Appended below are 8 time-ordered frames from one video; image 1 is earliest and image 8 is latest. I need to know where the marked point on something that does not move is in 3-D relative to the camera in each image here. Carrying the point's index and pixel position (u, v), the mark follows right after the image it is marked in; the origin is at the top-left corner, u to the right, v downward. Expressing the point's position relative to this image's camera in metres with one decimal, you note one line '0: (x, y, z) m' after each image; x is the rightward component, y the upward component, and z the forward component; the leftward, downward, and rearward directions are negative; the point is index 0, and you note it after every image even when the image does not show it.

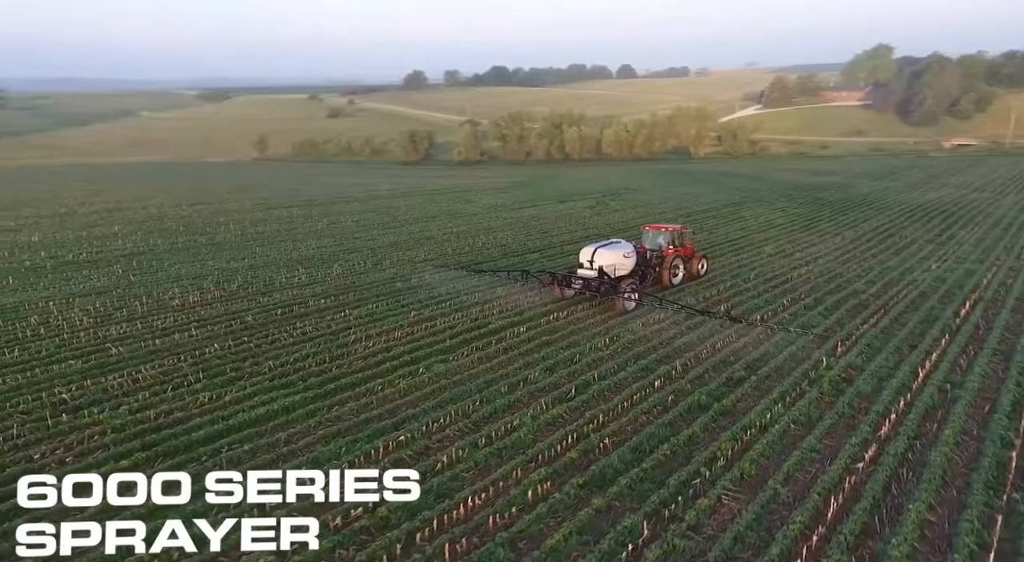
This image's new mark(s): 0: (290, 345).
0: (-3.7, -1.0, +12.4) m
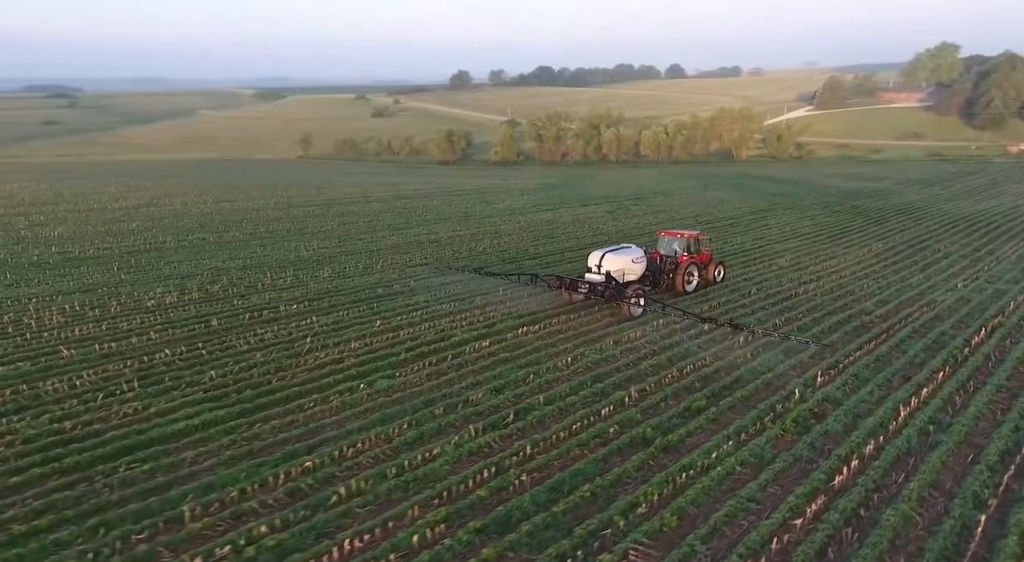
0: (-4.3, -1.2, +11.9) m
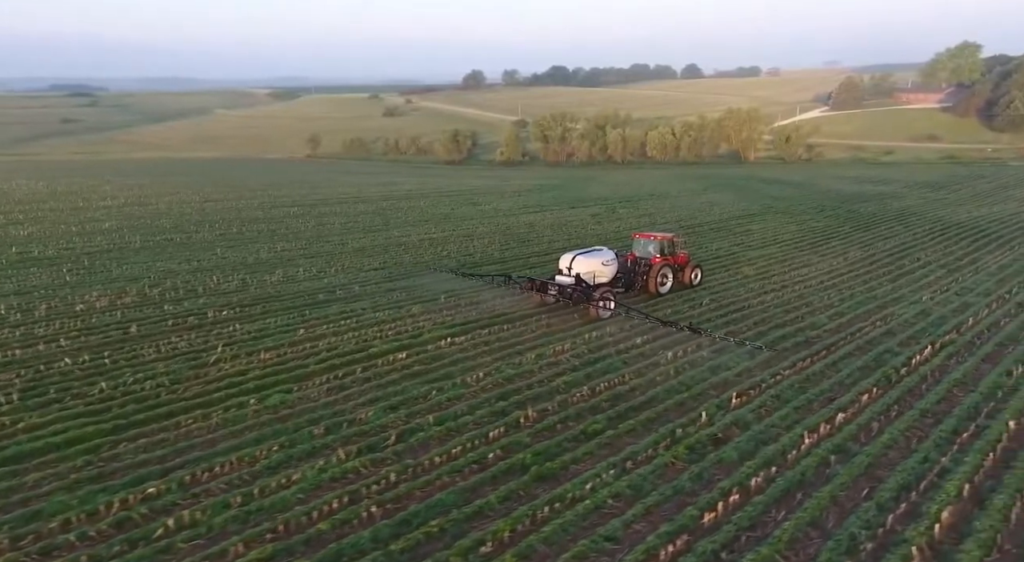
0: (-5.7, -1.3, +11.5) m
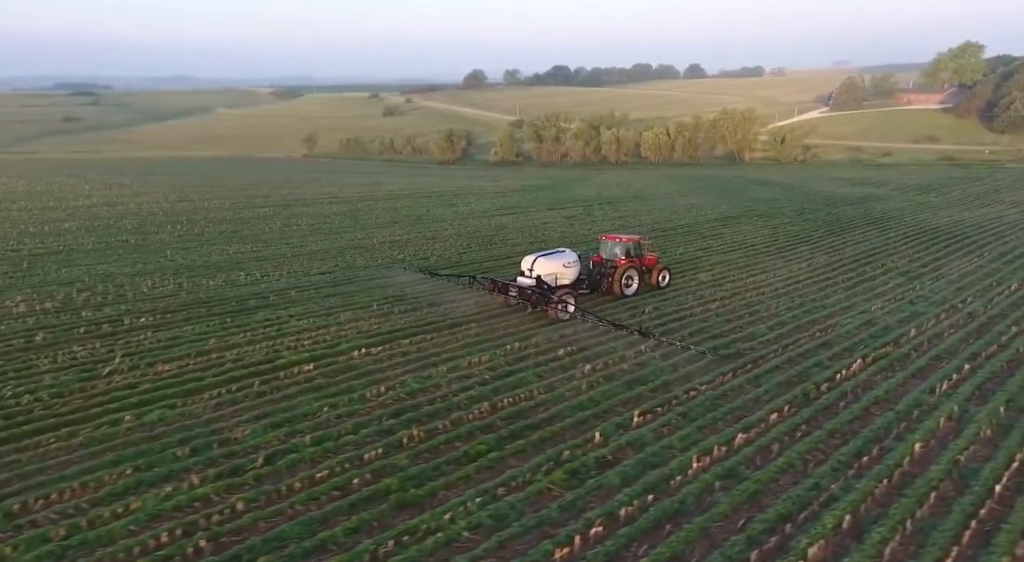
0: (-7.1, -1.4, +11.1) m
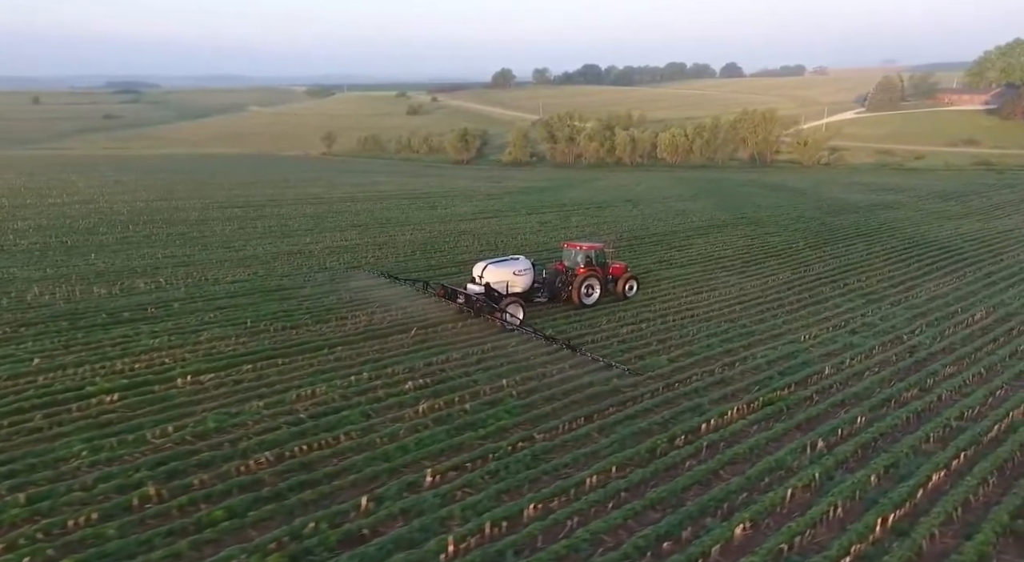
0: (-9.5, -1.6, +10.0) m
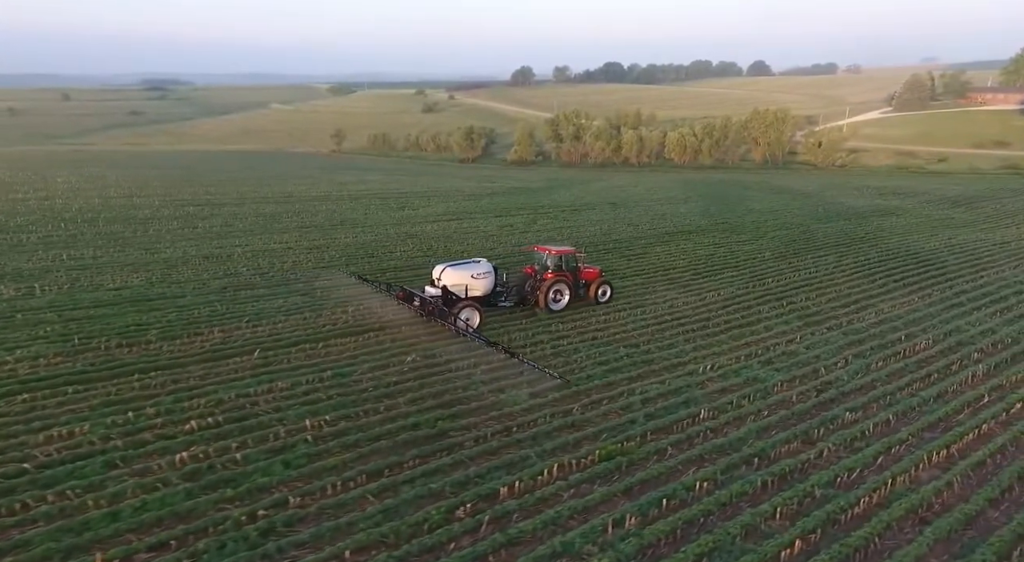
0: (-12.0, -1.7, +8.6) m
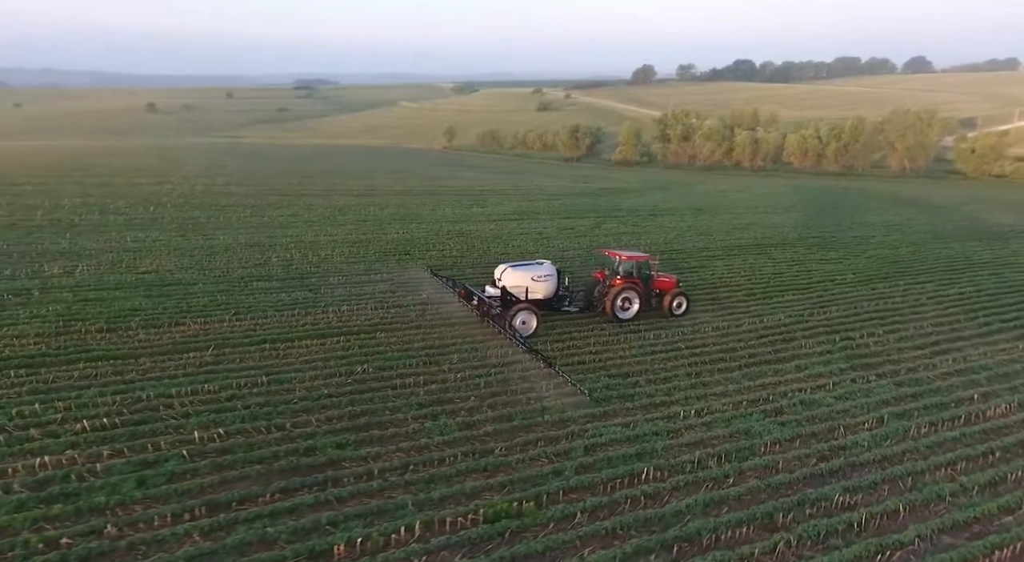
0: (-13.0, -1.1, +9.5) m
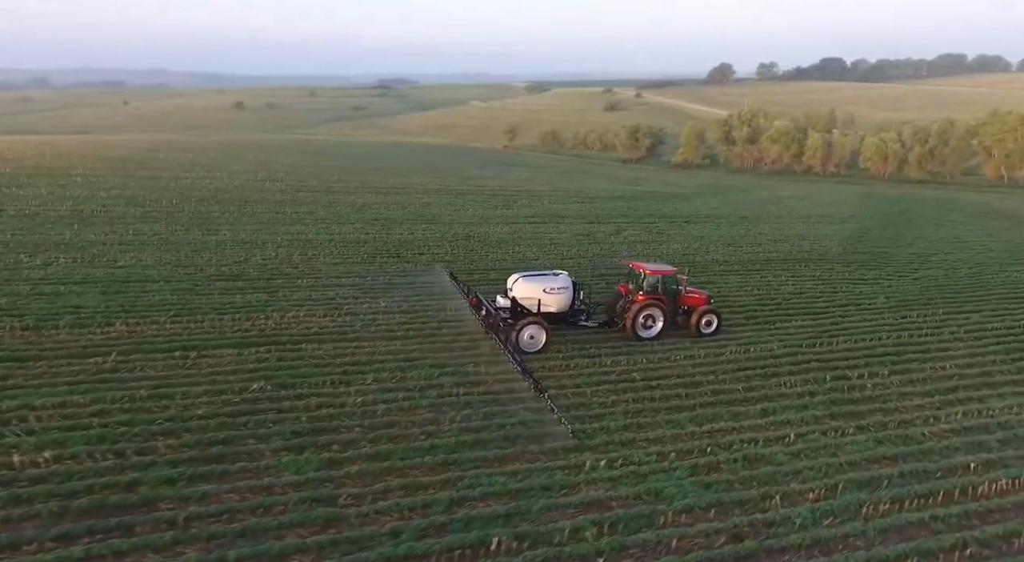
0: (-14.2, -0.8, +9.7) m
